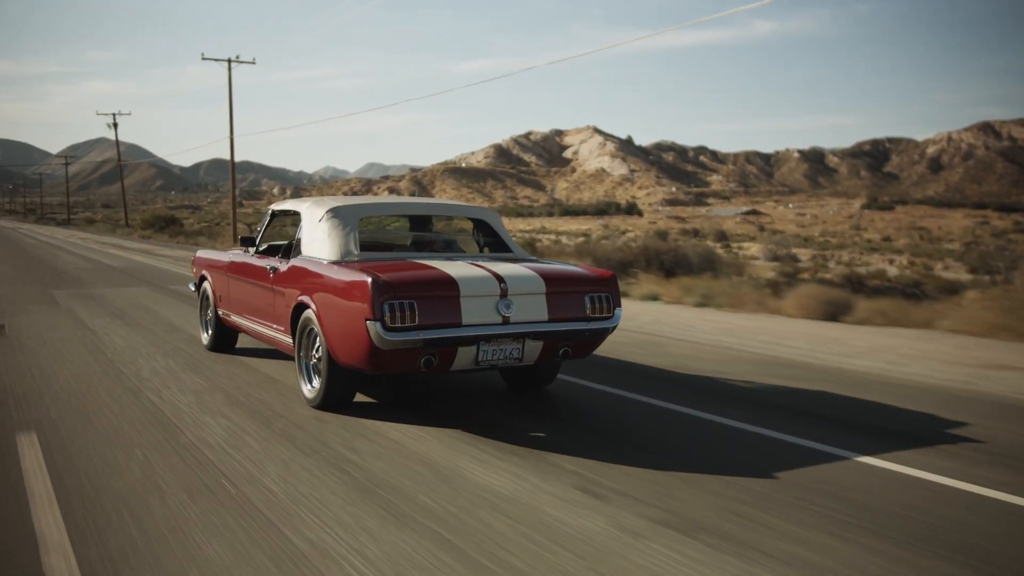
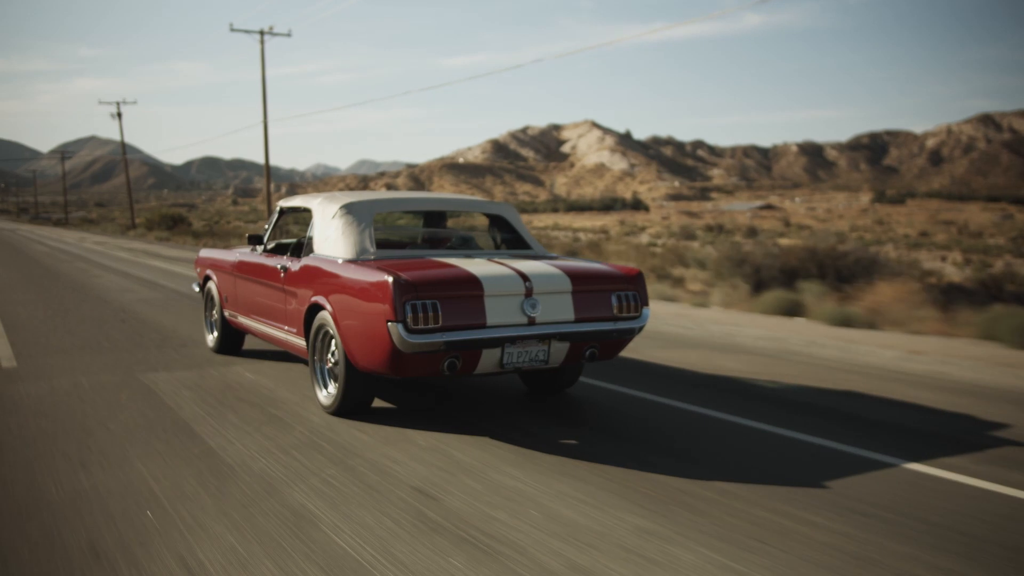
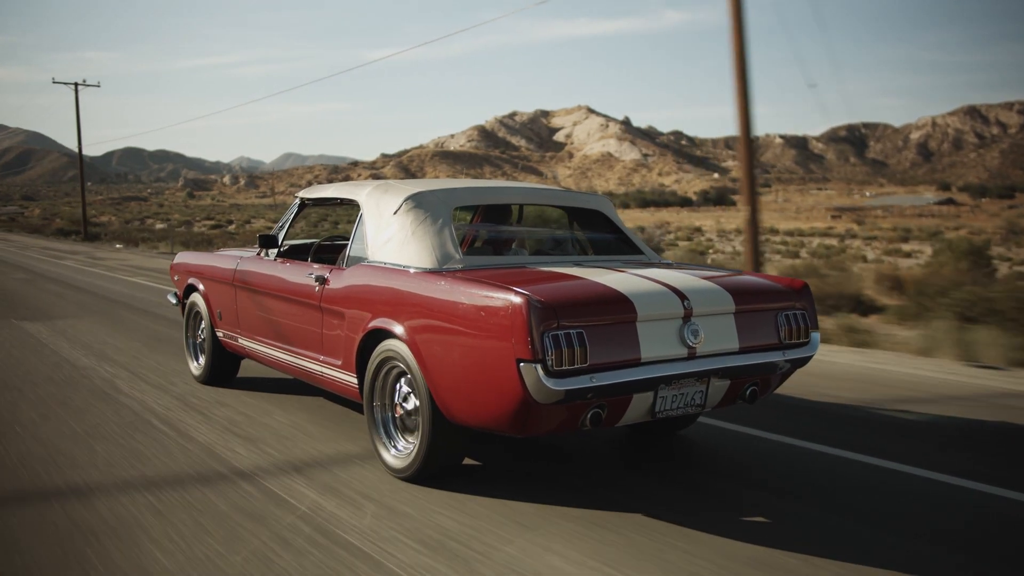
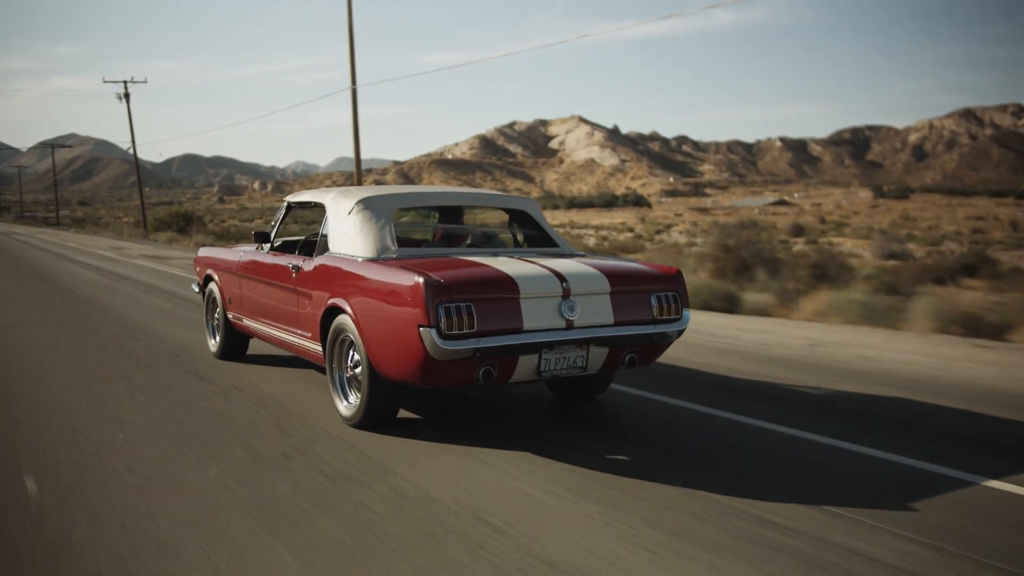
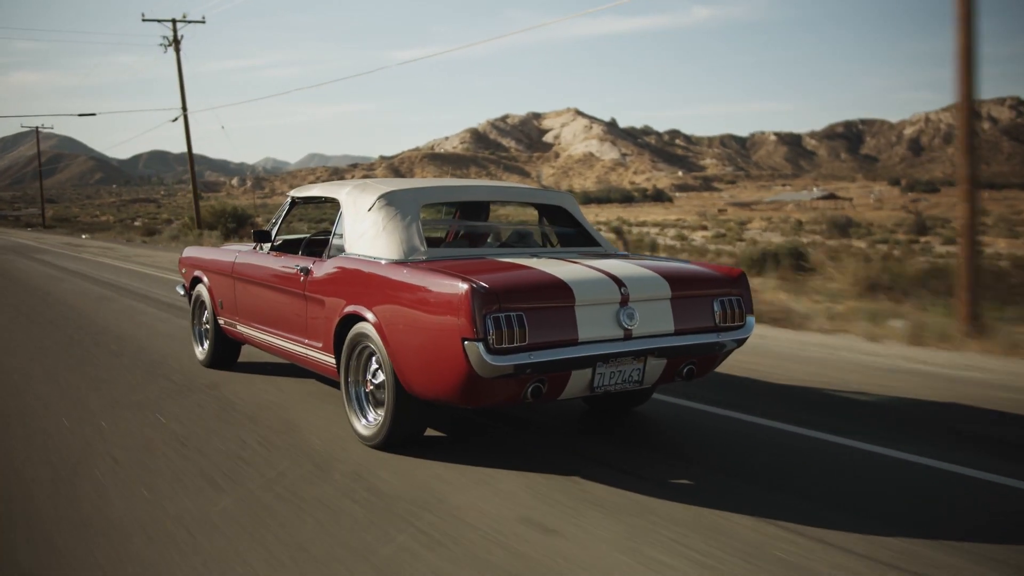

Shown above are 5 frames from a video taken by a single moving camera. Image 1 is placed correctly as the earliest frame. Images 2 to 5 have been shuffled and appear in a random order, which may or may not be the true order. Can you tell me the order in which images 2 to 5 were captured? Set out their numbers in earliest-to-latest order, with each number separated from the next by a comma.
2, 4, 5, 3
